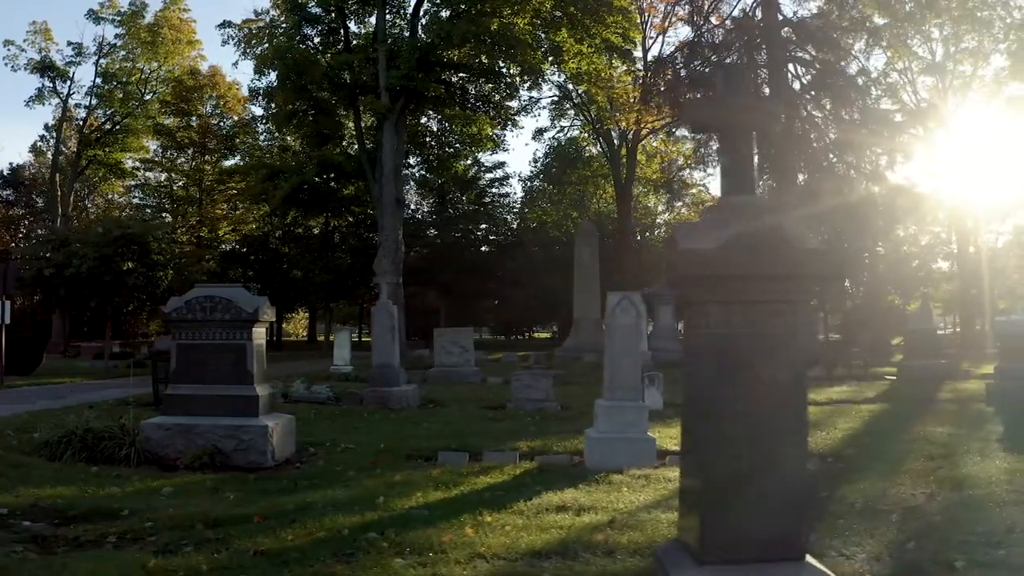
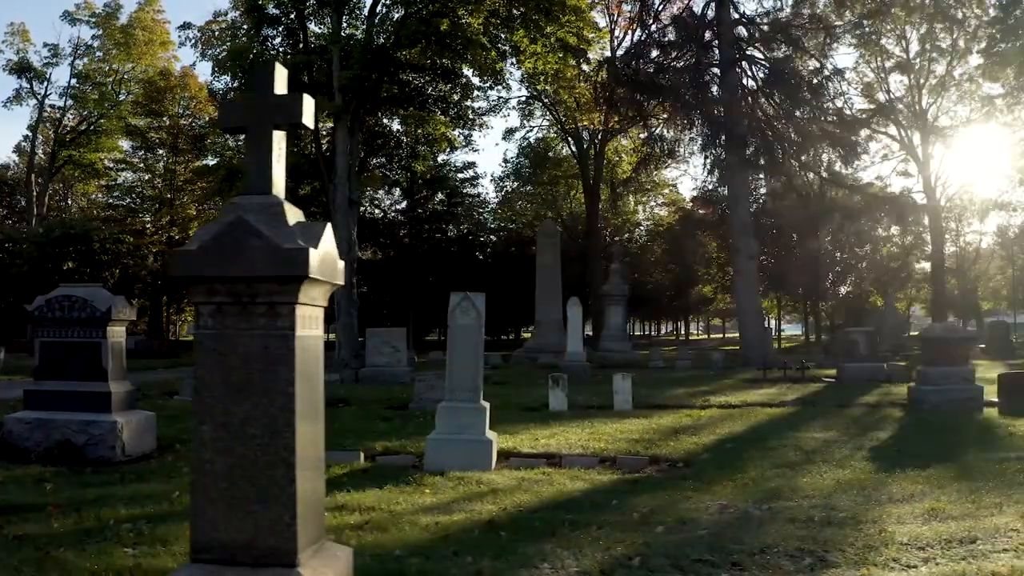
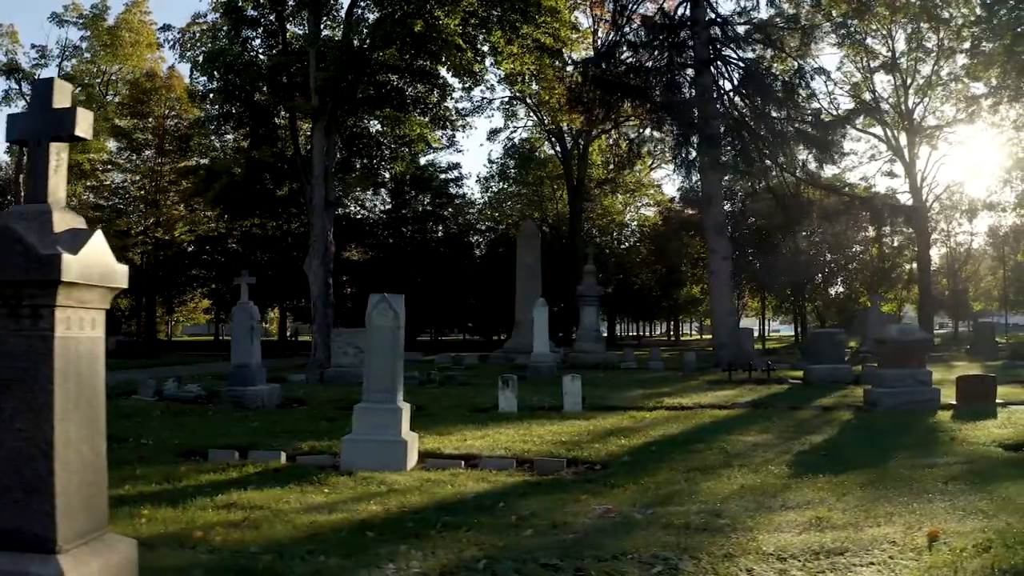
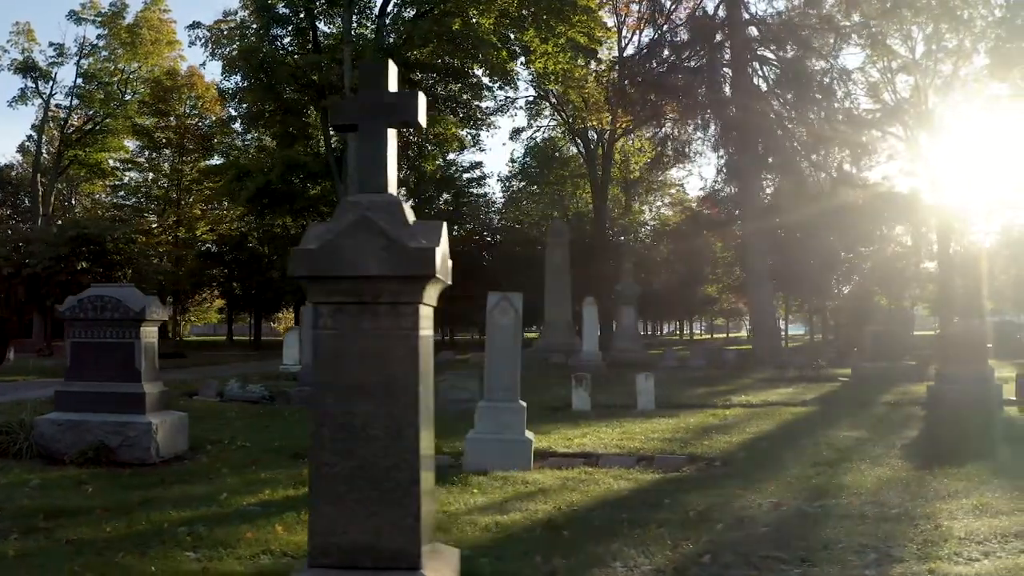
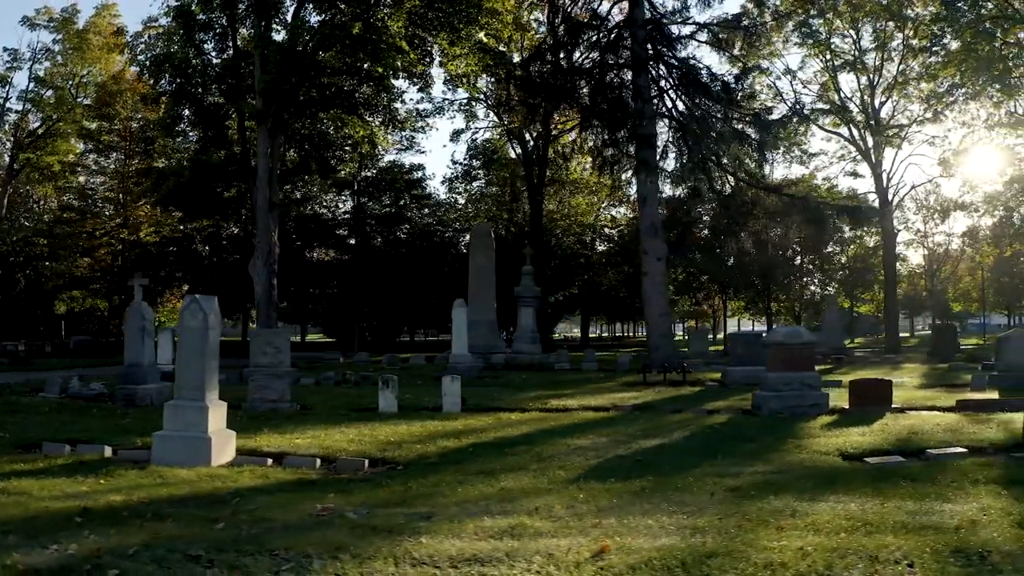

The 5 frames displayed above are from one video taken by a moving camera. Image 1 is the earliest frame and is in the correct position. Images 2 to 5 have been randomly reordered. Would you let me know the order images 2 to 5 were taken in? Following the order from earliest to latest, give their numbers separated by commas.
4, 2, 3, 5
